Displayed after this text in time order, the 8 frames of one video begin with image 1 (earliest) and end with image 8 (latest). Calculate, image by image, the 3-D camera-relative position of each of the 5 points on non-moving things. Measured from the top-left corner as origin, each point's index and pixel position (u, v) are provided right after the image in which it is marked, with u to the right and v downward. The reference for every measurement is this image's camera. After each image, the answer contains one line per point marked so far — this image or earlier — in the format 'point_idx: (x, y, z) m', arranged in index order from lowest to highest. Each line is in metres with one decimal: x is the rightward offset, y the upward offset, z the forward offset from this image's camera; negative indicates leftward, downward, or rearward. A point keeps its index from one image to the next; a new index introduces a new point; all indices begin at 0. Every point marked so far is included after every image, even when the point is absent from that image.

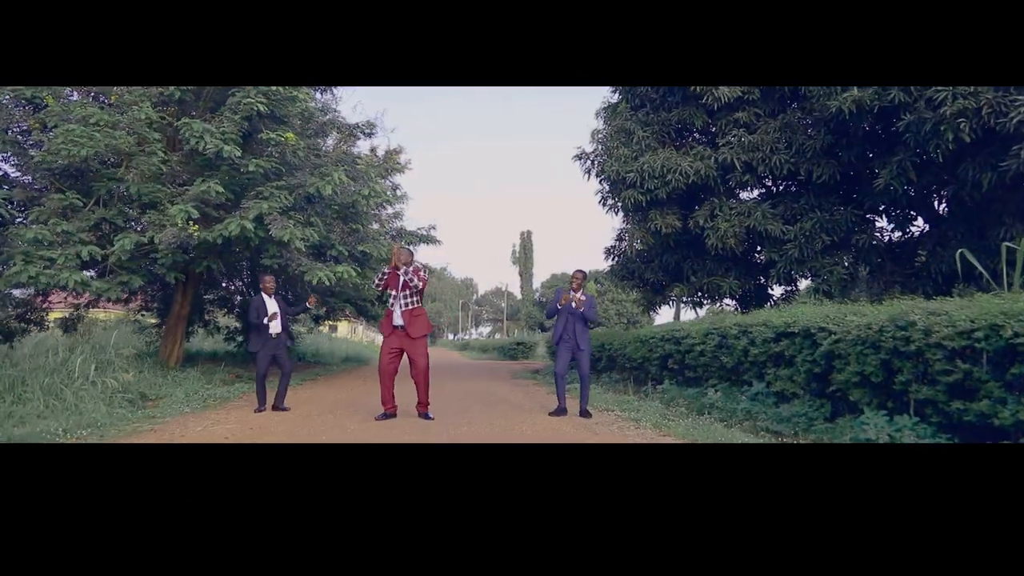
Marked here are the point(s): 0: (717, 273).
0: (+3.0, +0.2, +11.1) m
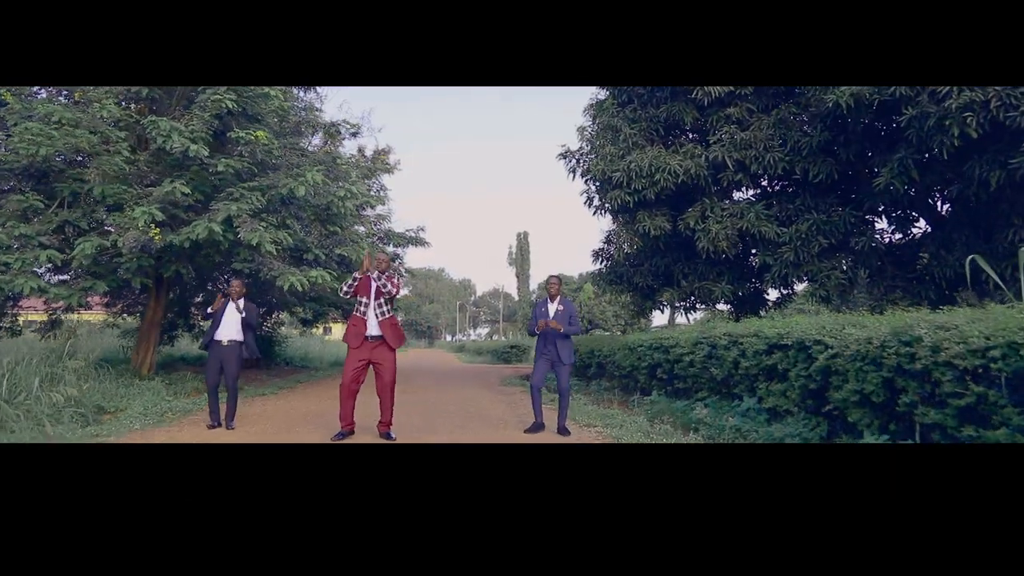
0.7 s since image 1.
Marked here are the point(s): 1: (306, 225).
0: (+2.7, +0.1, +10.5) m
1: (-3.3, +1.0, +12.3) m
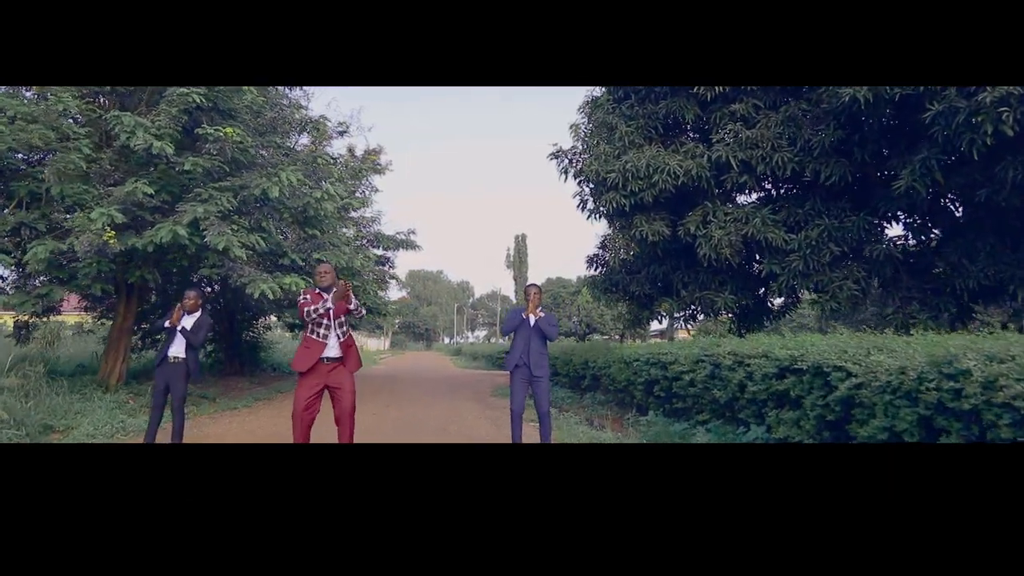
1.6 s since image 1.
0: (+2.6, 0.0, +9.8) m
1: (-3.5, +0.9, +11.6) m
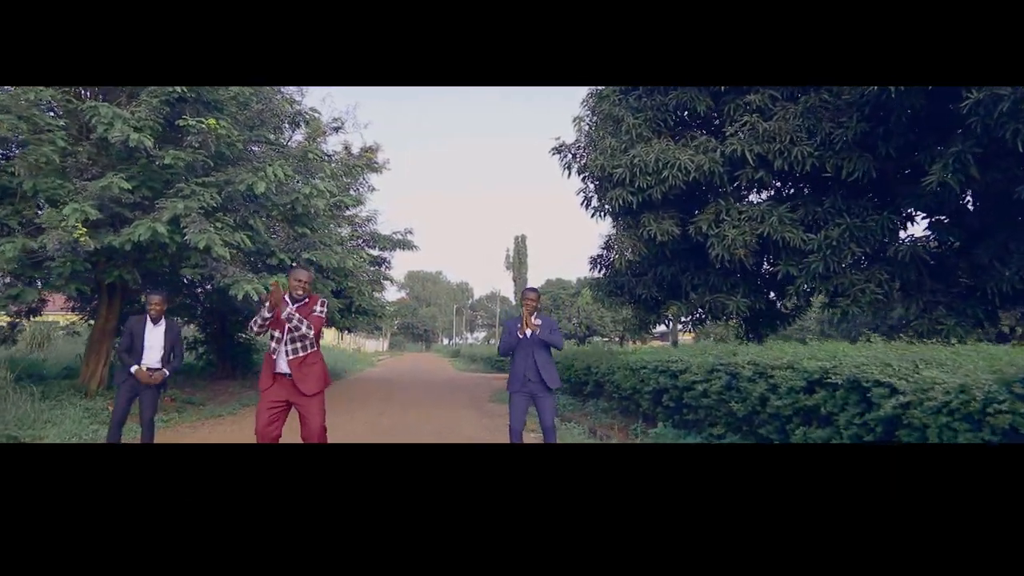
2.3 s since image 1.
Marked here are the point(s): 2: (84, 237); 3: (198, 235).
0: (+2.5, 0.0, +9.2) m
1: (-3.5, +0.9, +11.0) m
2: (-5.6, +0.7, +9.7) m
3: (-4.1, +0.7, +9.9) m
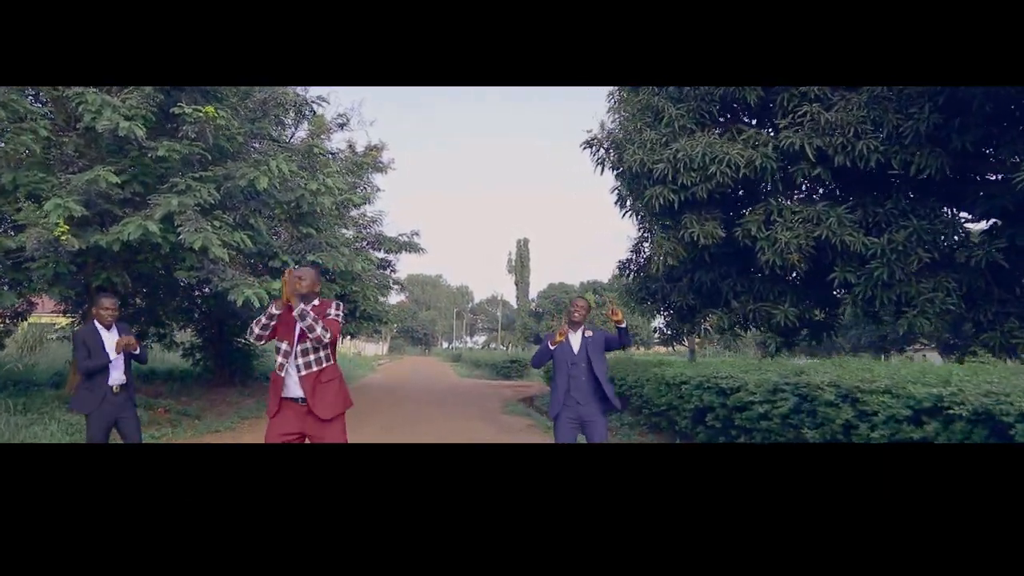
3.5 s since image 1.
0: (+2.8, -0.1, +8.4) m
1: (-3.2, +0.8, +10.2) m
2: (-5.3, +0.6, +8.9) m
3: (-3.8, +0.7, +9.0) m
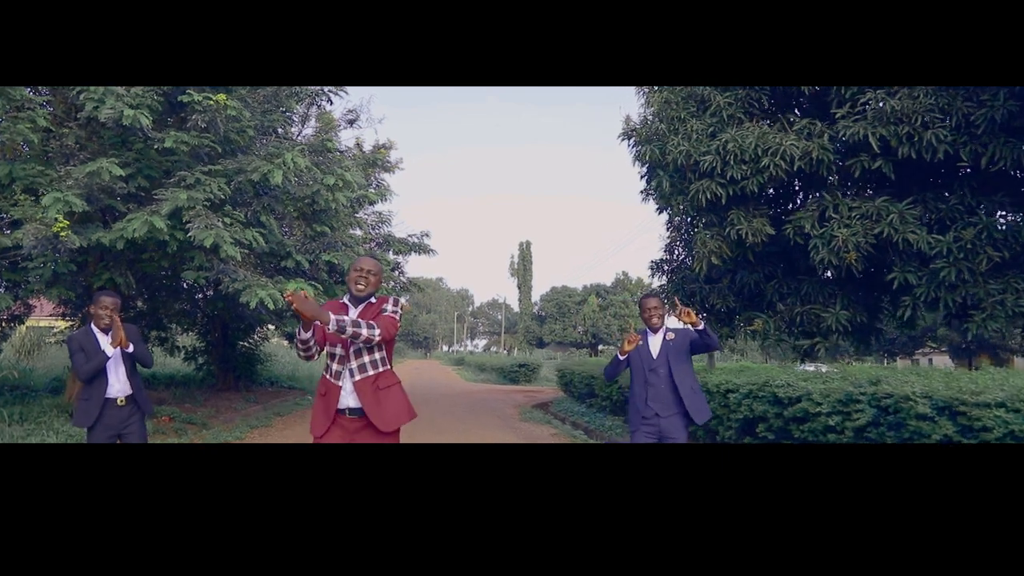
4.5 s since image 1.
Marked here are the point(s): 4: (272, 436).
0: (+3.2, -0.1, +7.8) m
1: (-2.9, +0.8, +9.6) m
2: (-4.9, +0.6, +8.3) m
3: (-3.4, +0.6, +8.5) m
4: (-3.3, -2.0, +10.2) m
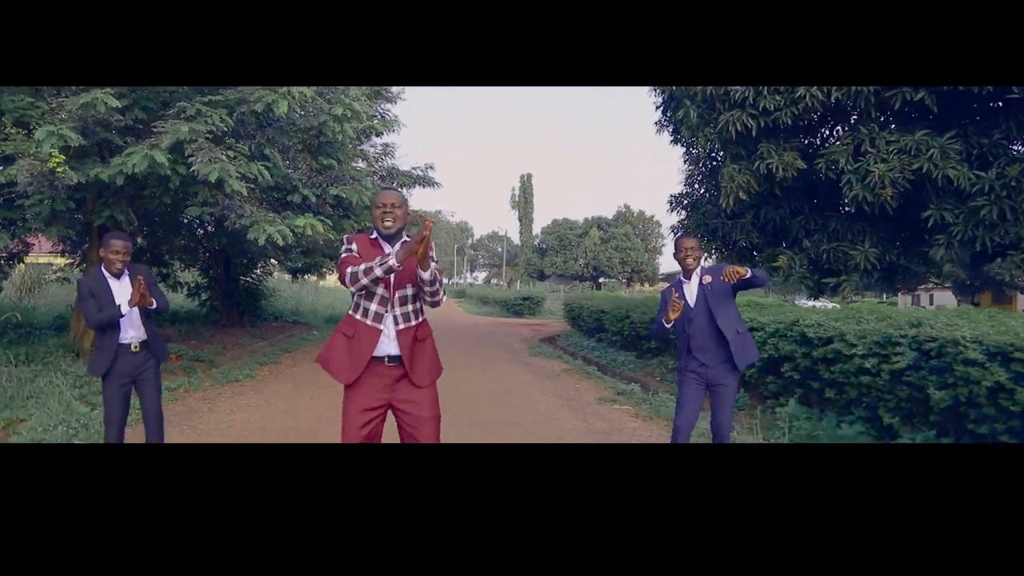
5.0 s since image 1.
0: (+3.4, +0.5, +7.5) m
1: (-2.7, +1.6, +9.2) m
2: (-4.8, +1.3, +8.0) m
3: (-3.3, +1.3, +8.1) m
4: (-3.1, -1.2, +10.1) m
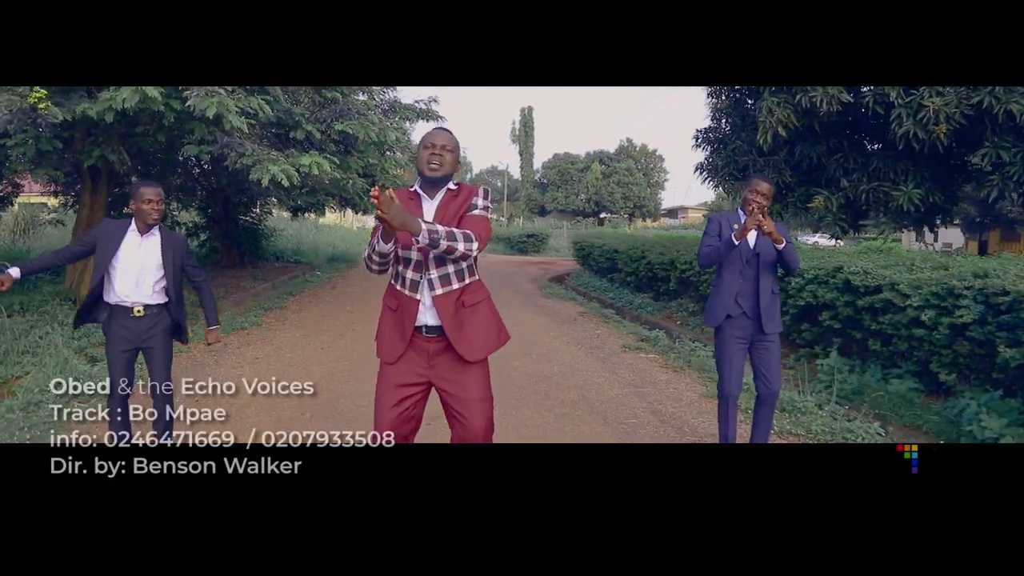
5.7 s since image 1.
0: (+3.6, +1.0, +7.0) m
1: (-2.5, +2.2, +8.6) m
2: (-4.6, +1.8, +7.4) m
3: (-3.1, +1.9, +7.5) m
4: (-2.9, -0.4, +9.7) m
